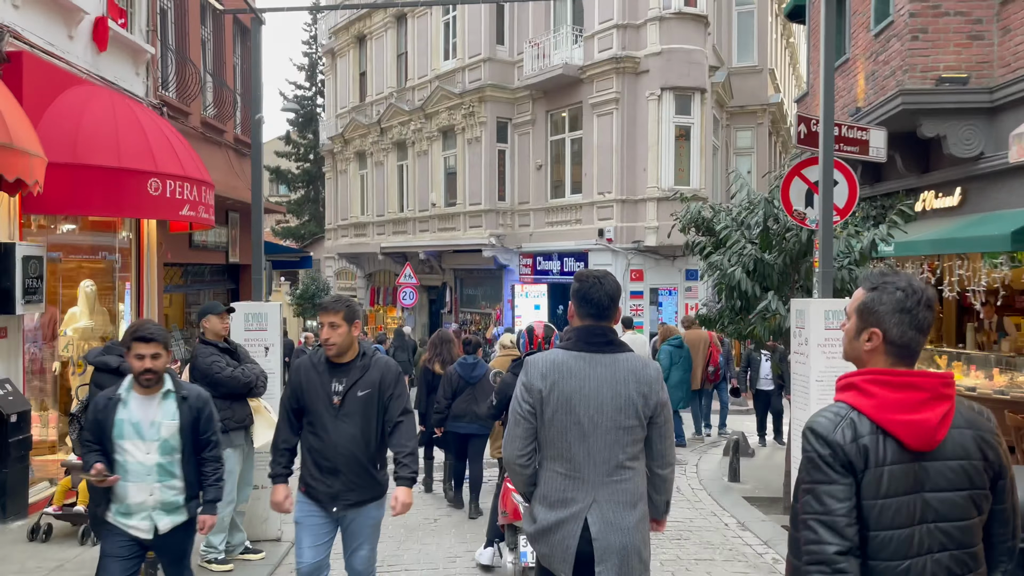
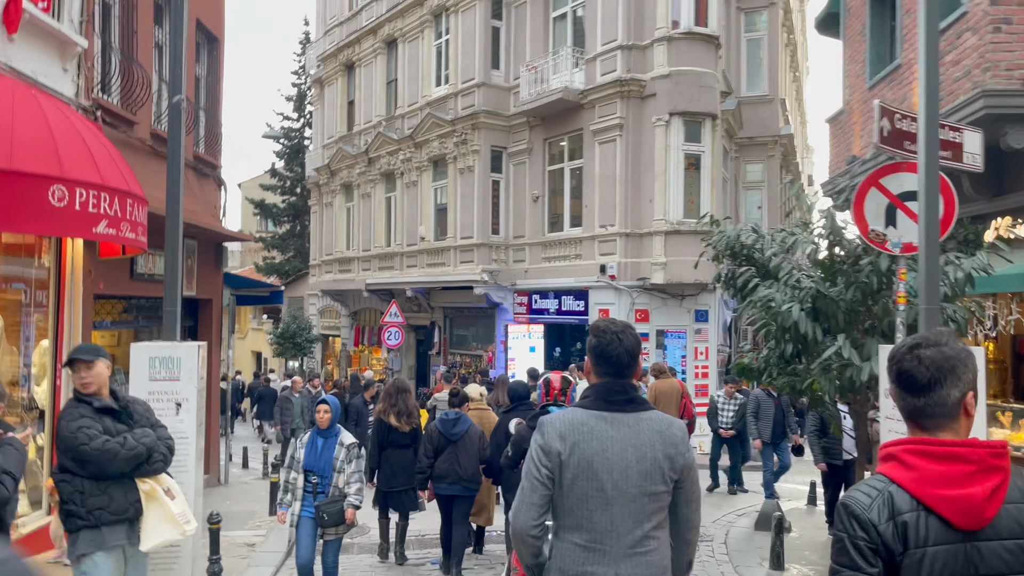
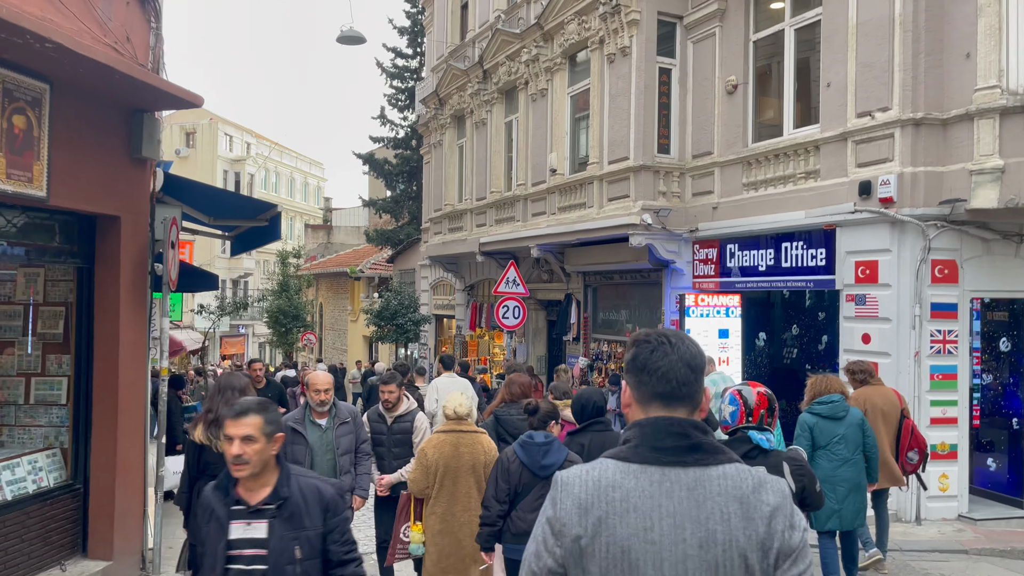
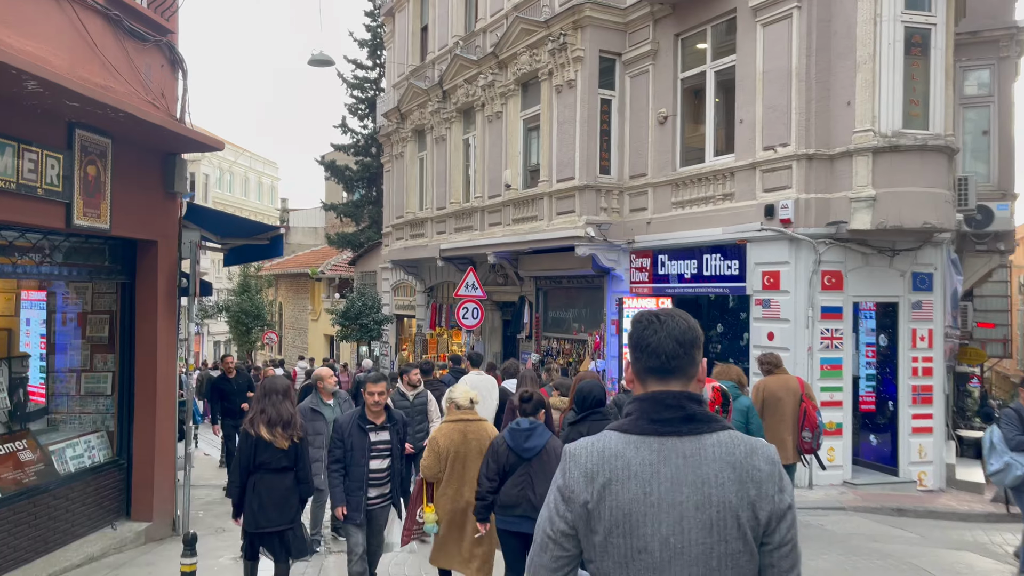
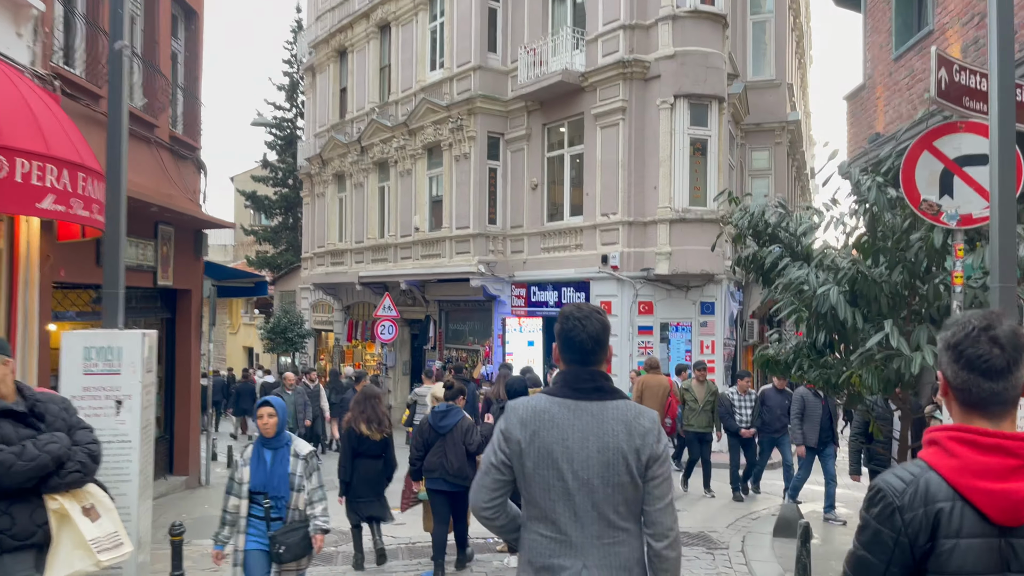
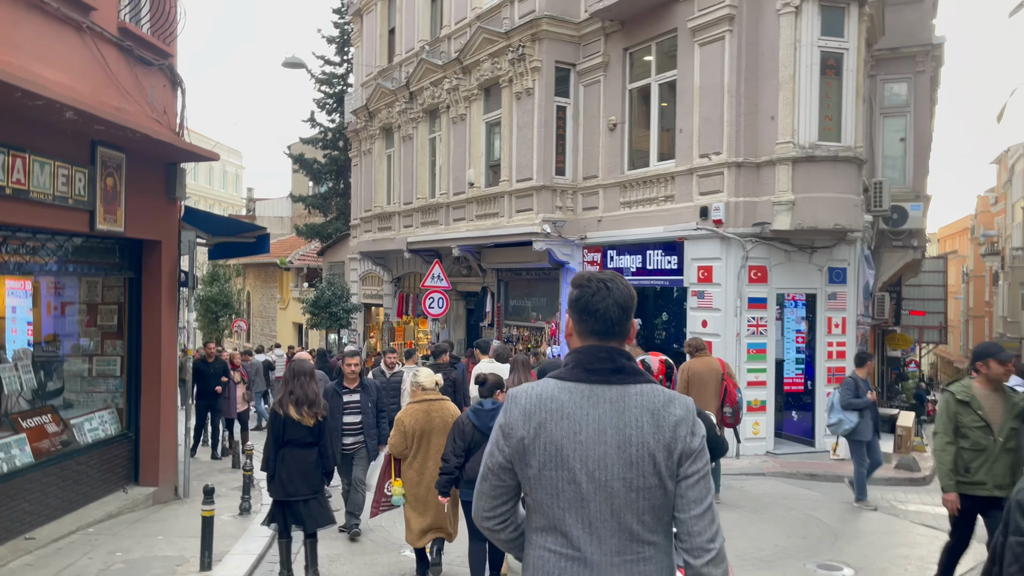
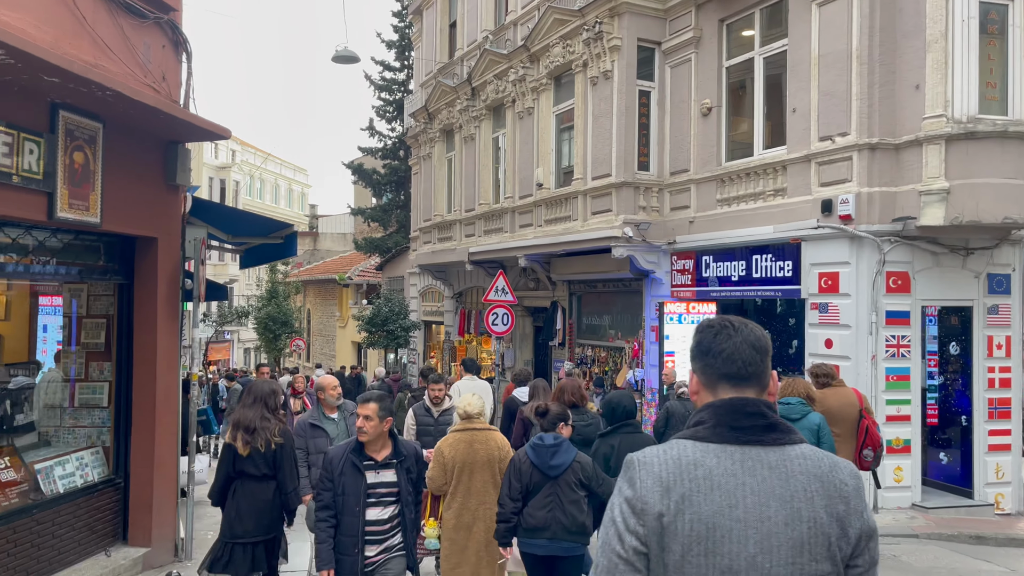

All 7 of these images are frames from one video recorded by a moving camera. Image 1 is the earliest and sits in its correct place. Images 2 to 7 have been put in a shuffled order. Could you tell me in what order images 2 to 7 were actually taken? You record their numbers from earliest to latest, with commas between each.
2, 5, 6, 4, 7, 3
